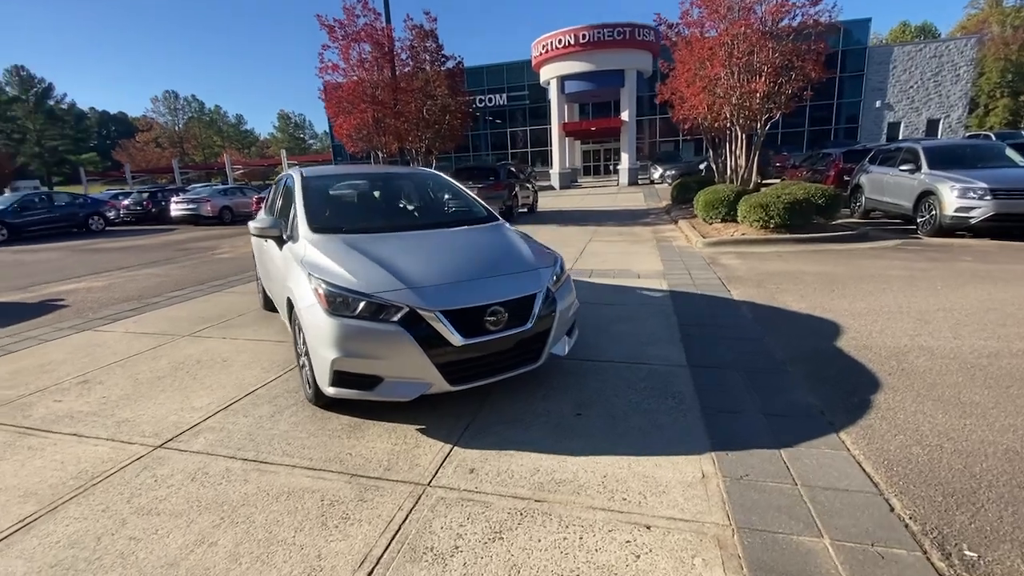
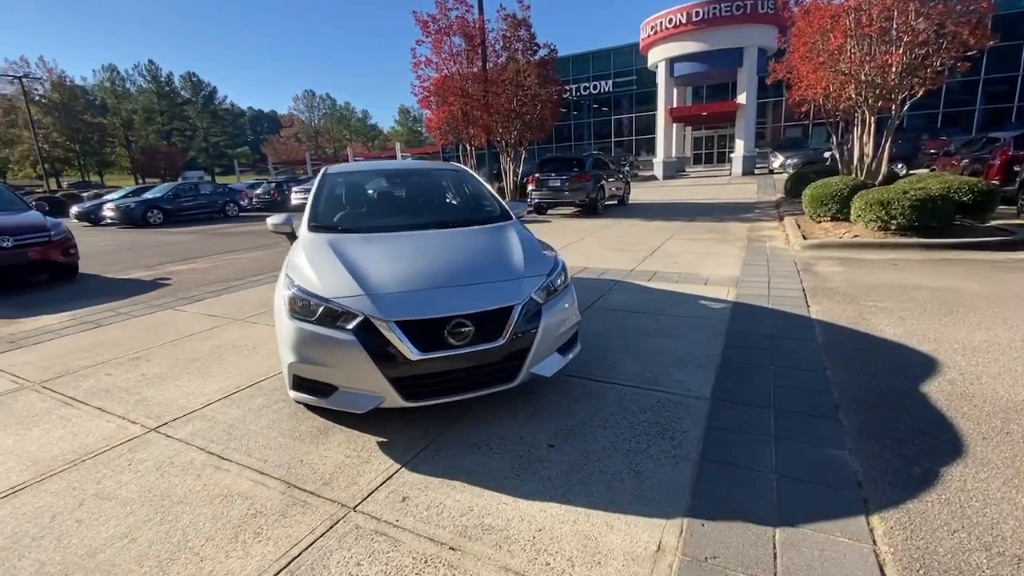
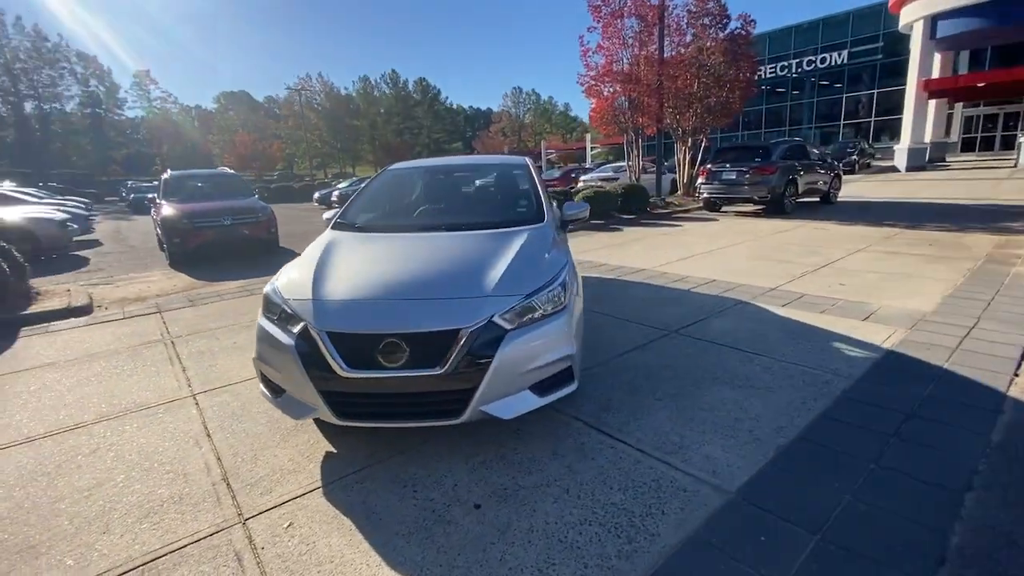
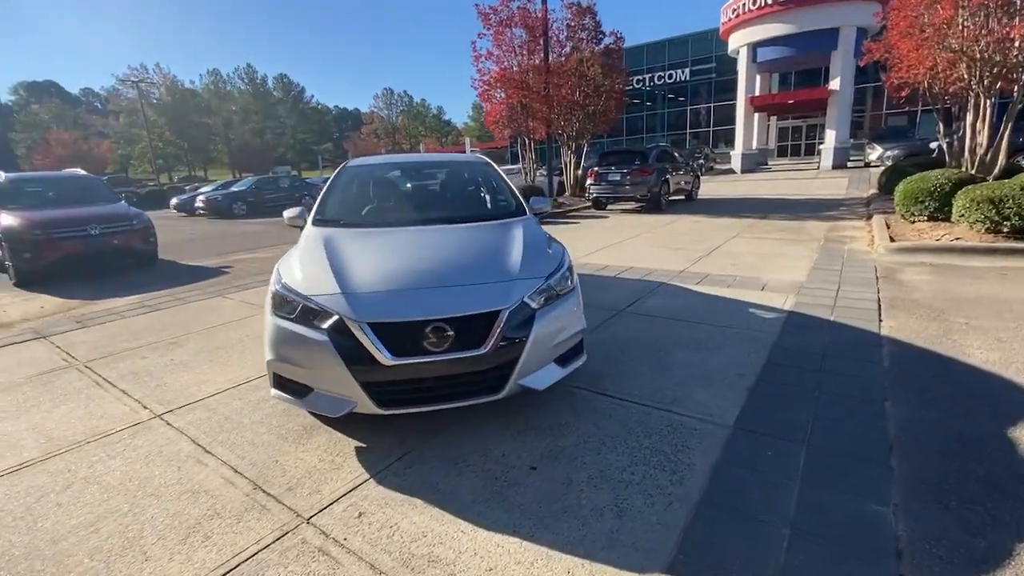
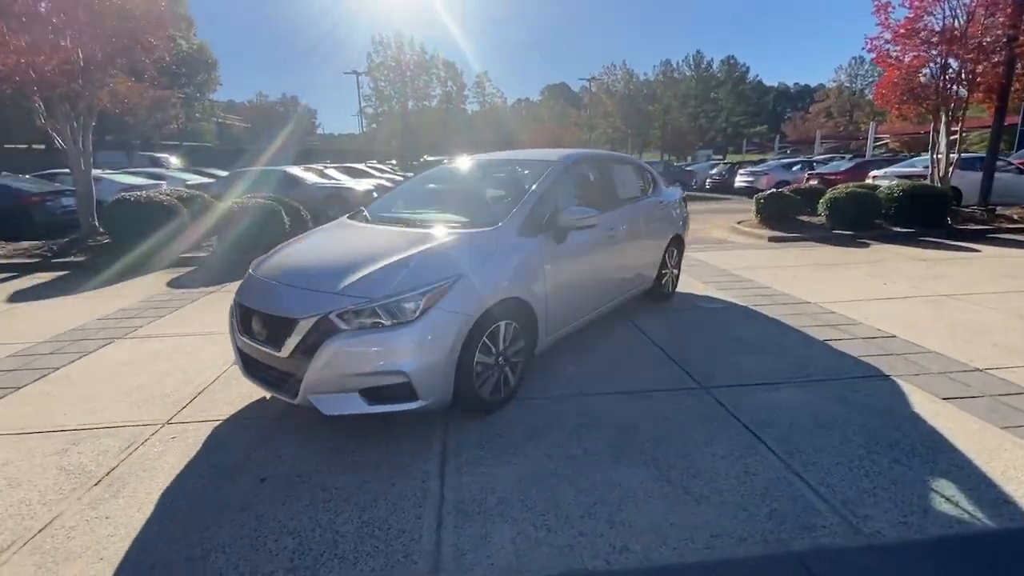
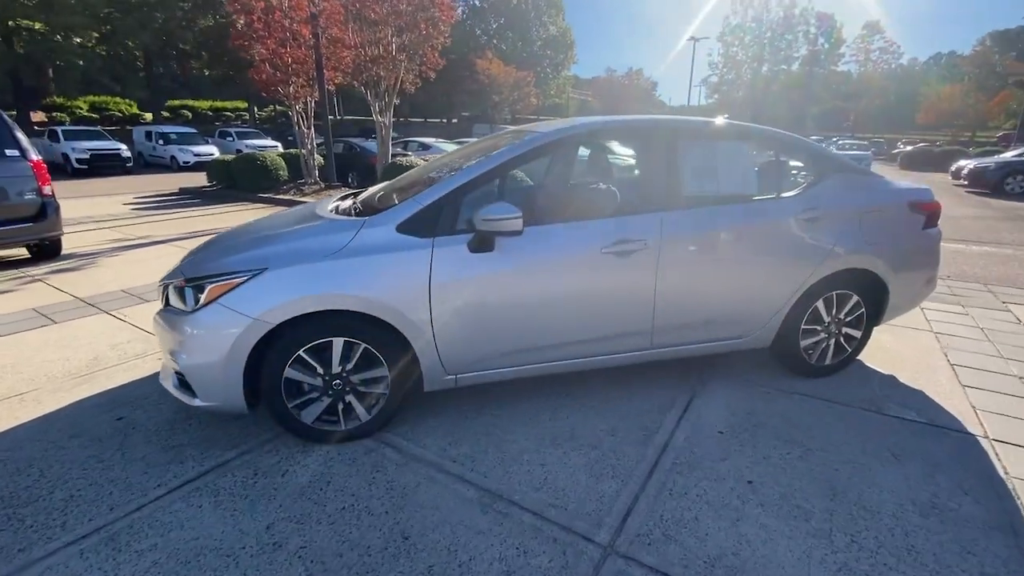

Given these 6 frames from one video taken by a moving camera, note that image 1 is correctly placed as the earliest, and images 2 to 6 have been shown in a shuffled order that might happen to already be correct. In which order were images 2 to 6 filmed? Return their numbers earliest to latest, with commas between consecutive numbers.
2, 4, 3, 5, 6
